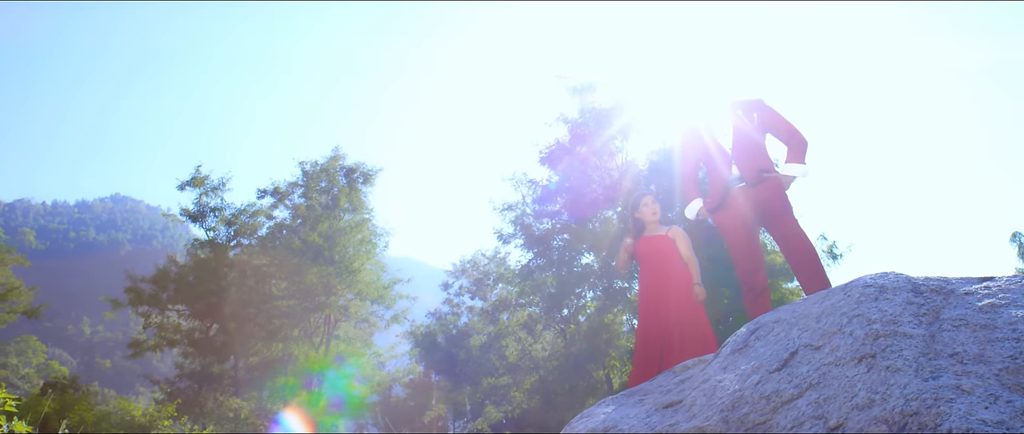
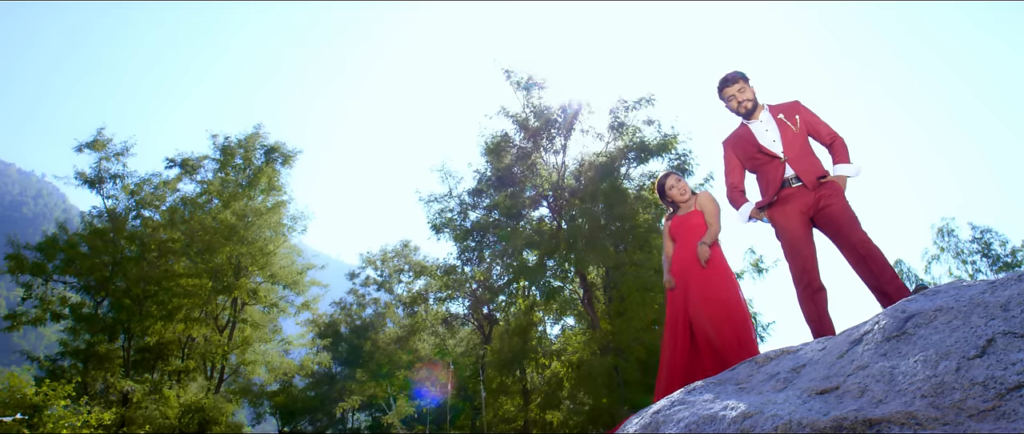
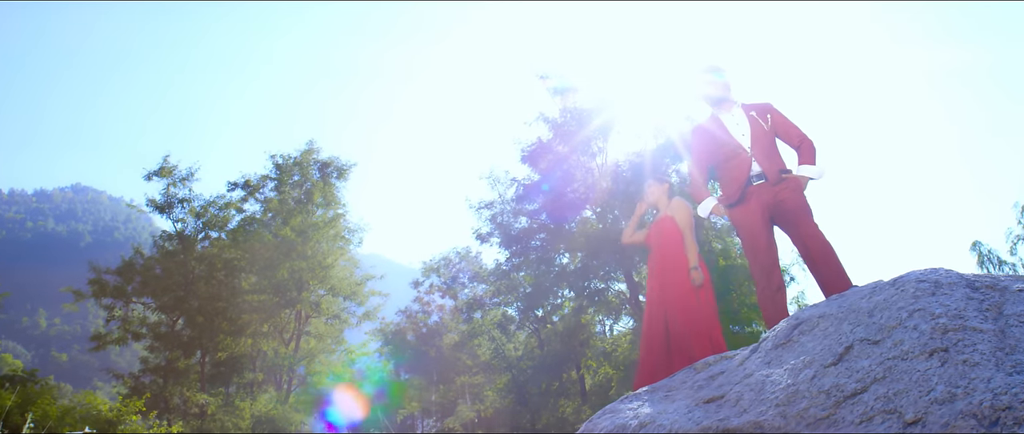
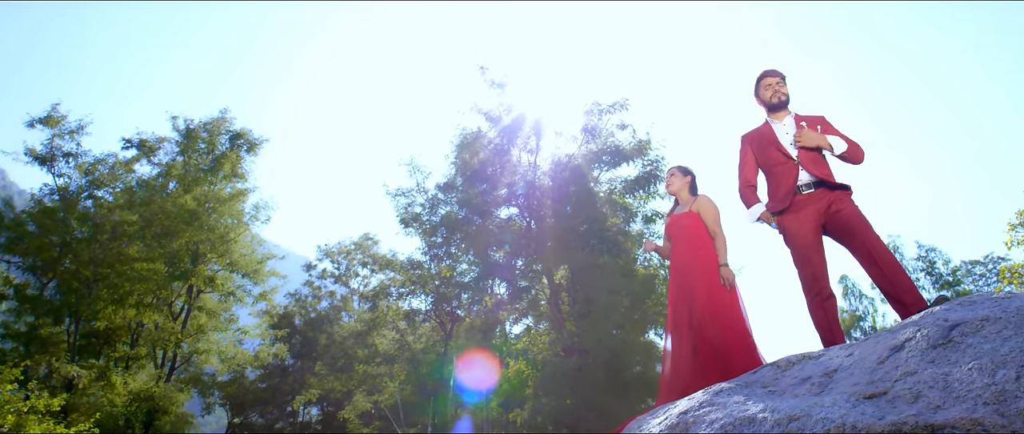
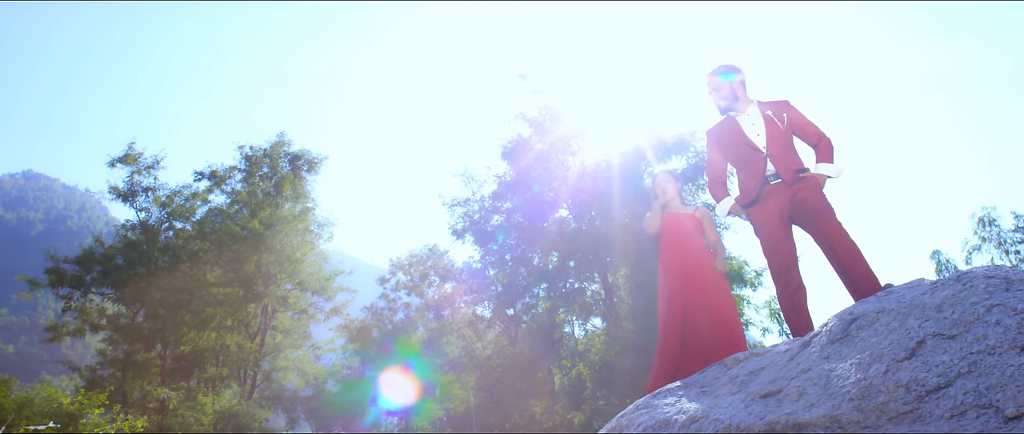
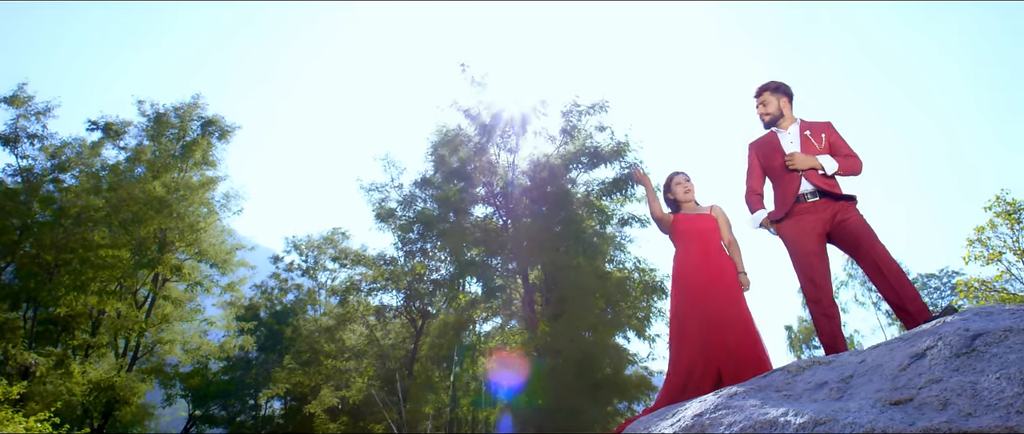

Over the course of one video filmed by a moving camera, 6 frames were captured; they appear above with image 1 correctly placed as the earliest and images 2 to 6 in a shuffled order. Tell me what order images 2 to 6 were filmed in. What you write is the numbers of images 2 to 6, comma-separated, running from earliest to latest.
3, 5, 2, 4, 6
